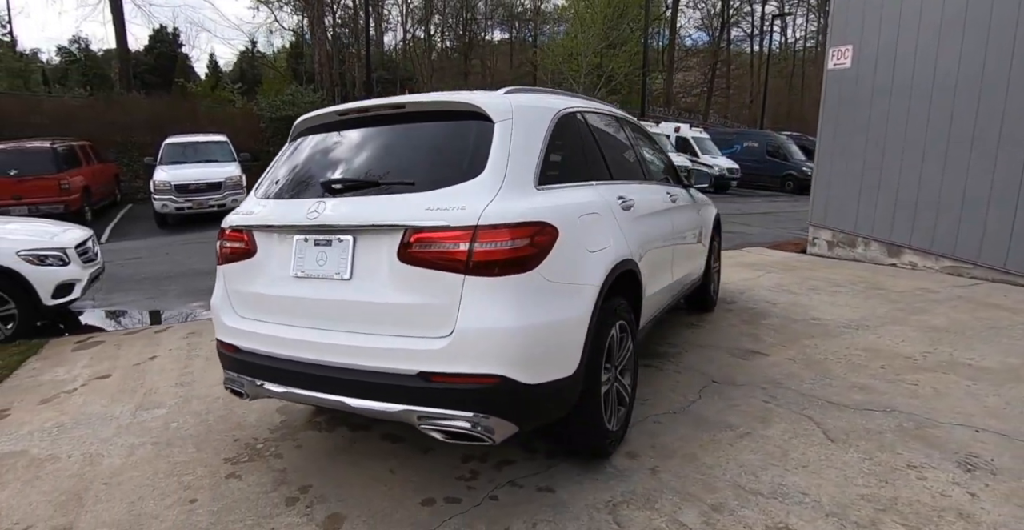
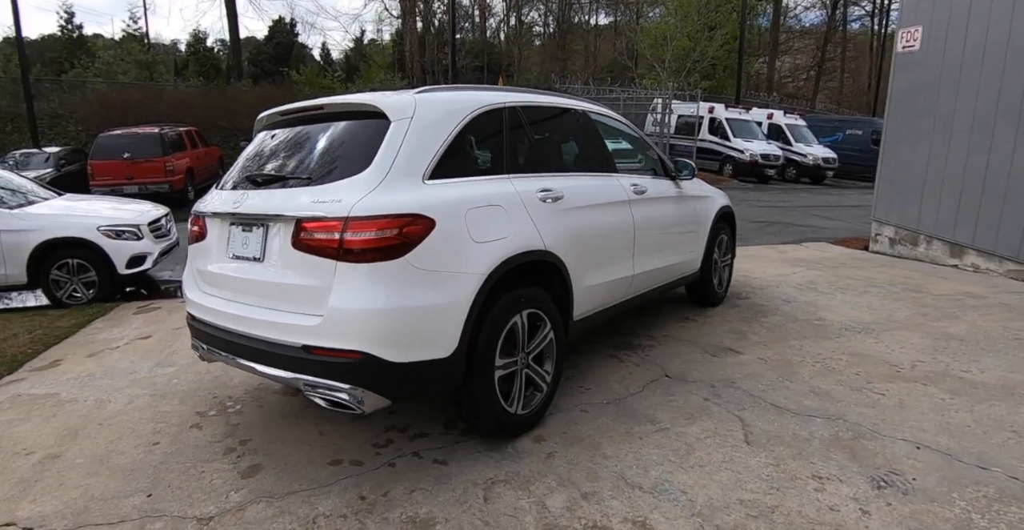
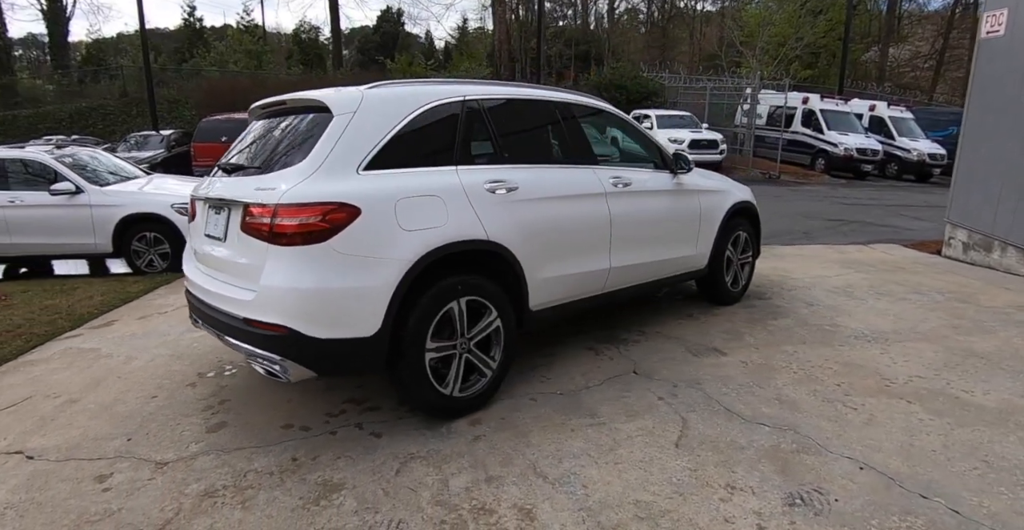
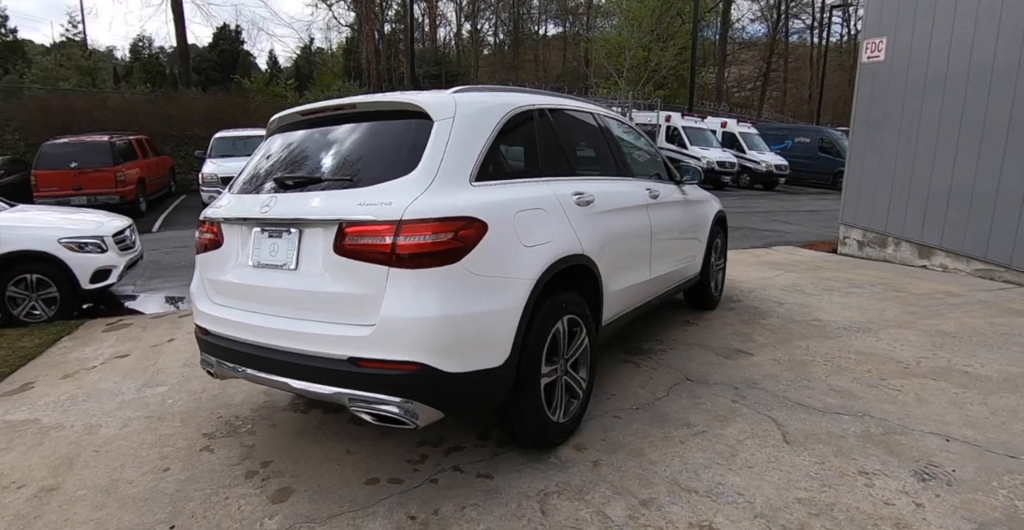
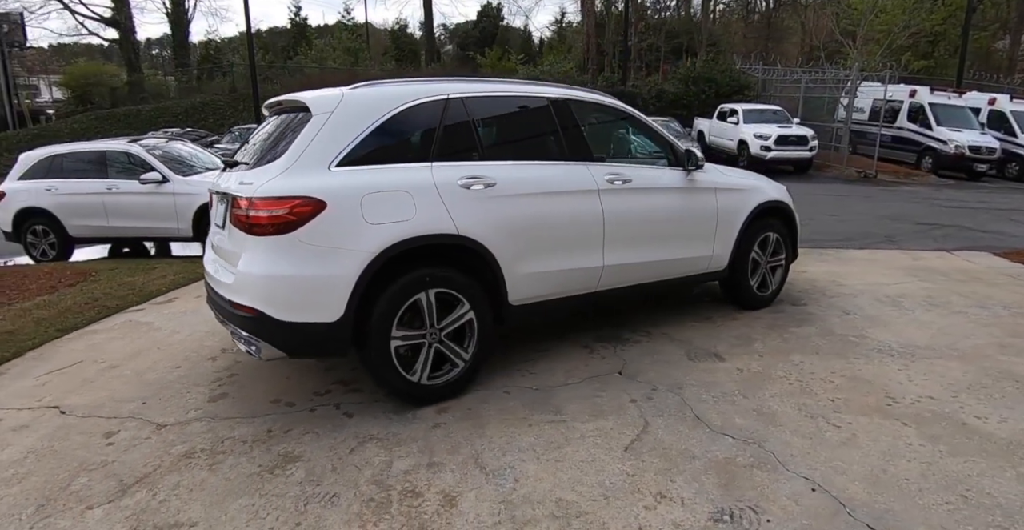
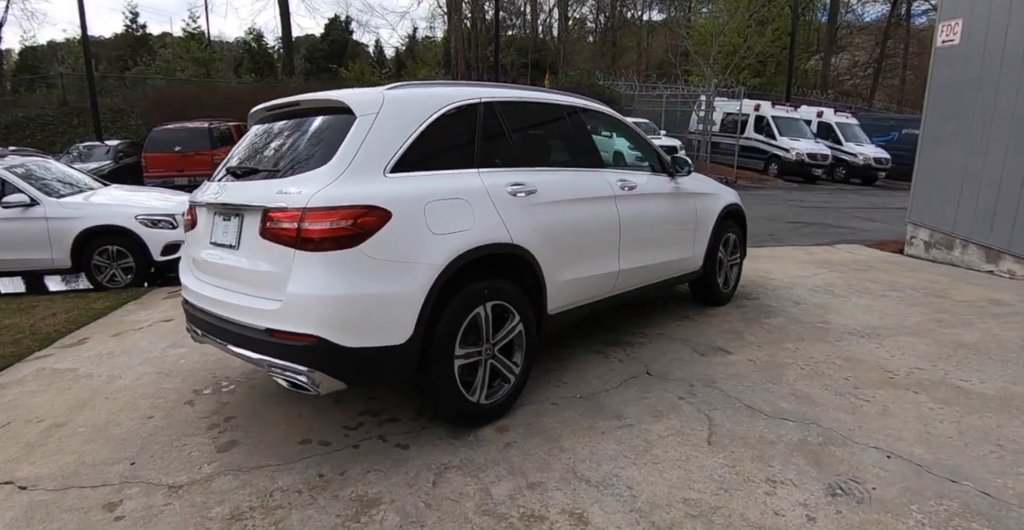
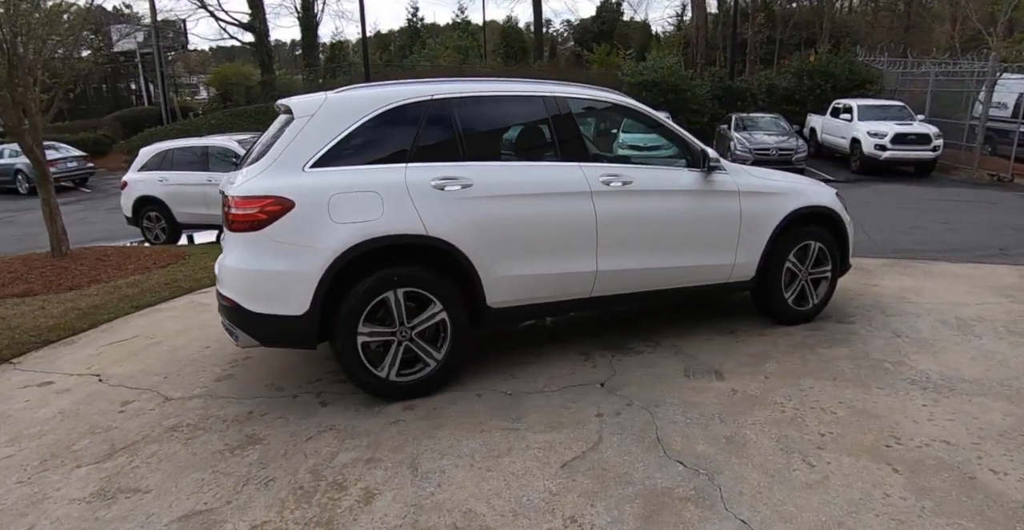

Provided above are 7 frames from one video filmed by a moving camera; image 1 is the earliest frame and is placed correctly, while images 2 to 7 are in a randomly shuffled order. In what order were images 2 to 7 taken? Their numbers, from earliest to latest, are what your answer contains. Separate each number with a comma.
4, 2, 6, 3, 5, 7
